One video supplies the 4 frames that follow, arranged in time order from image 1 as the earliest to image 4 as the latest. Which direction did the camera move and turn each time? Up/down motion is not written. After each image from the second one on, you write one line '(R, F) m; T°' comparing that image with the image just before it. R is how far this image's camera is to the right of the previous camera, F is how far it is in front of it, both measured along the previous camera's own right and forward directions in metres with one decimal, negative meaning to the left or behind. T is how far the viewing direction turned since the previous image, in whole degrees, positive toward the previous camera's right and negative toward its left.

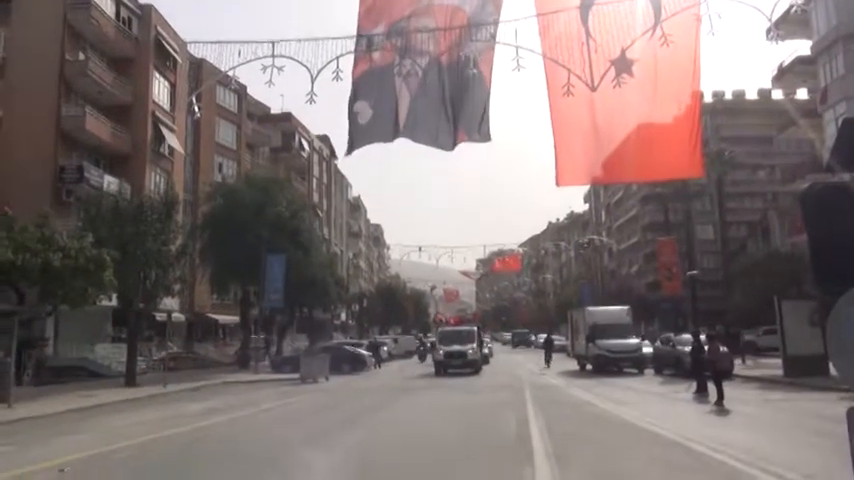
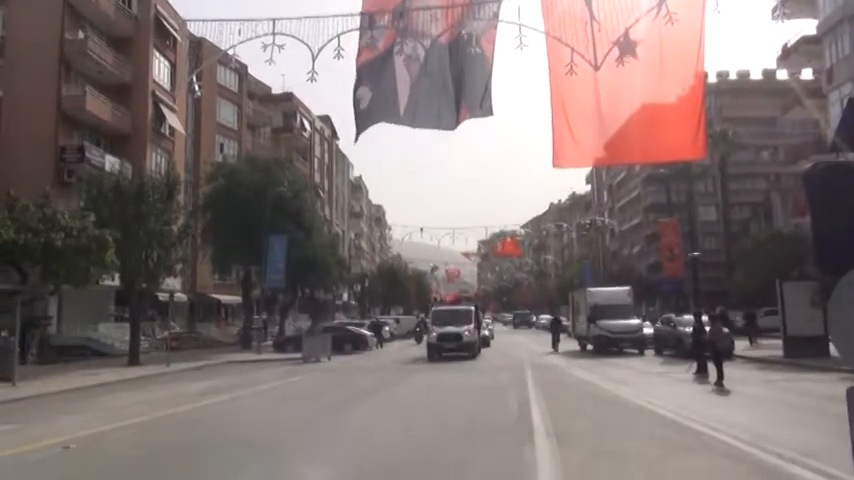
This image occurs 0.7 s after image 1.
(0.0, 0.0) m; 0°
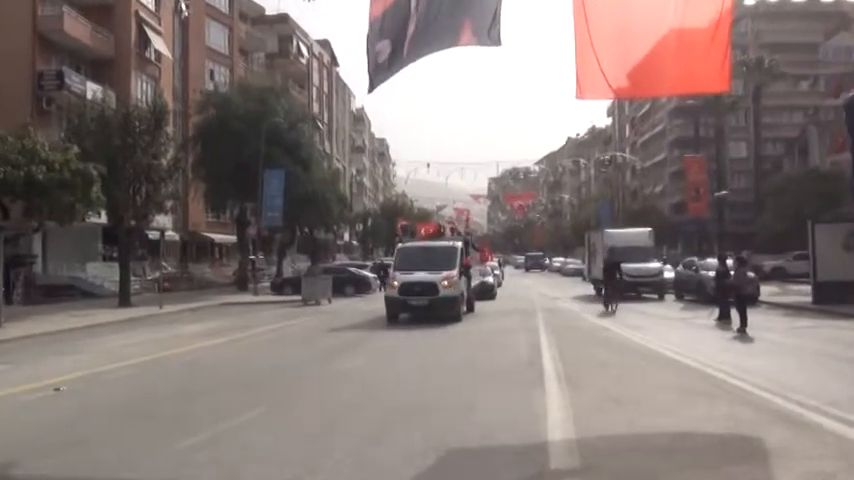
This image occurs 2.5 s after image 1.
(0.0, +0.9) m; 0°
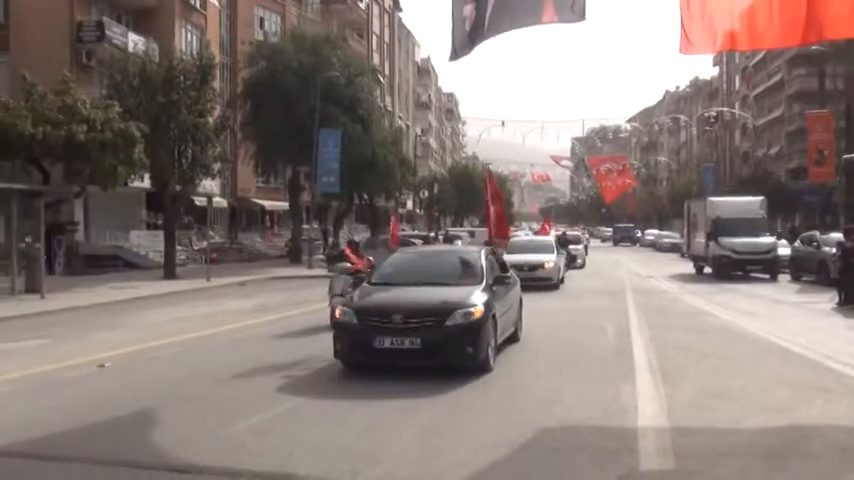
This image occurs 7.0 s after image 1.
(+0.5, +1.5) m; -6°
